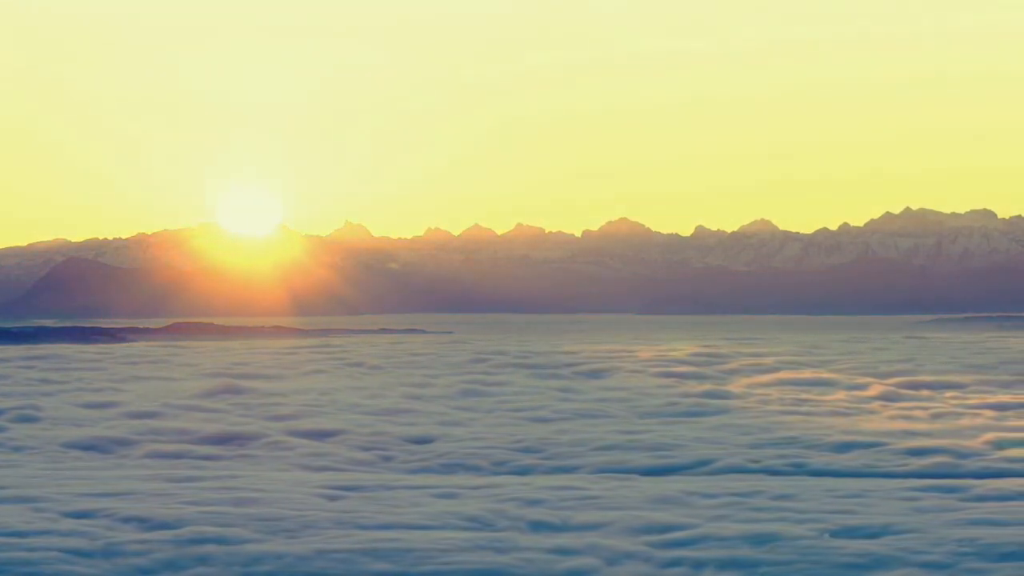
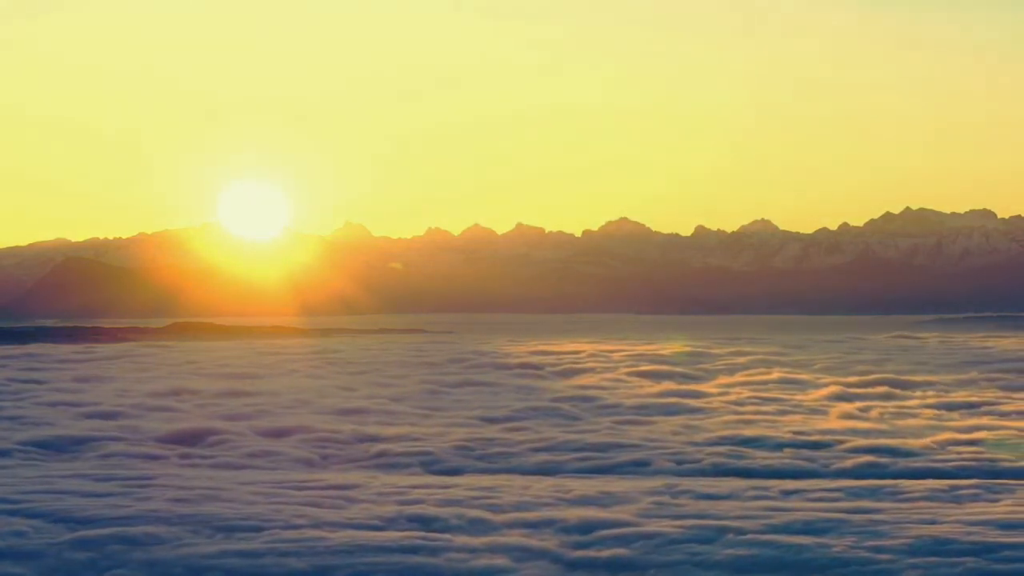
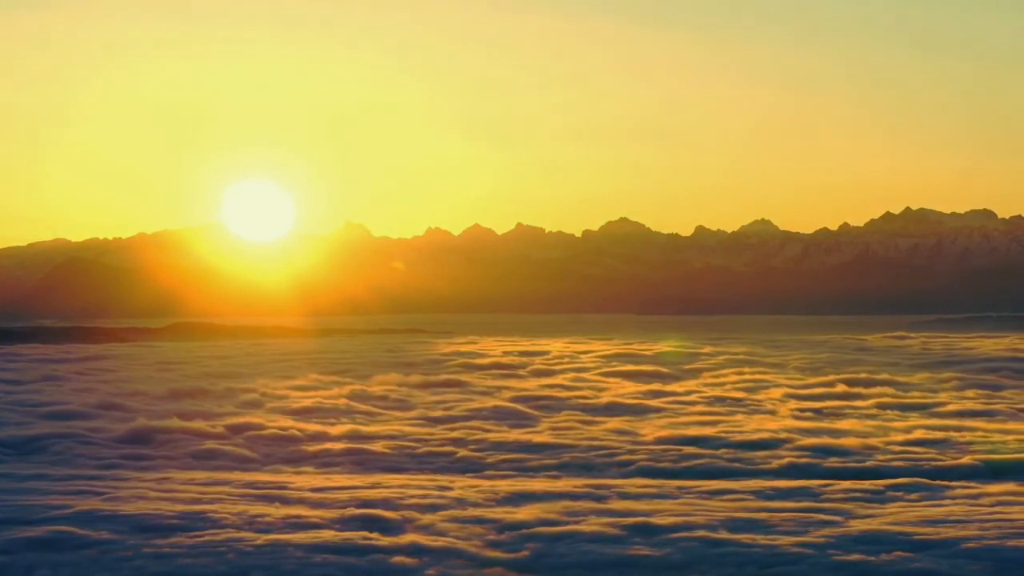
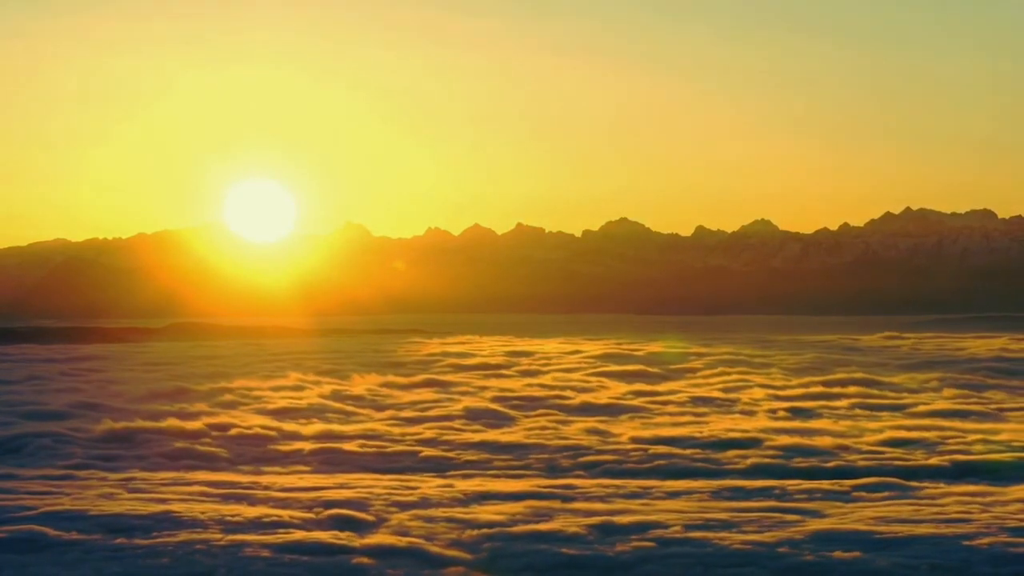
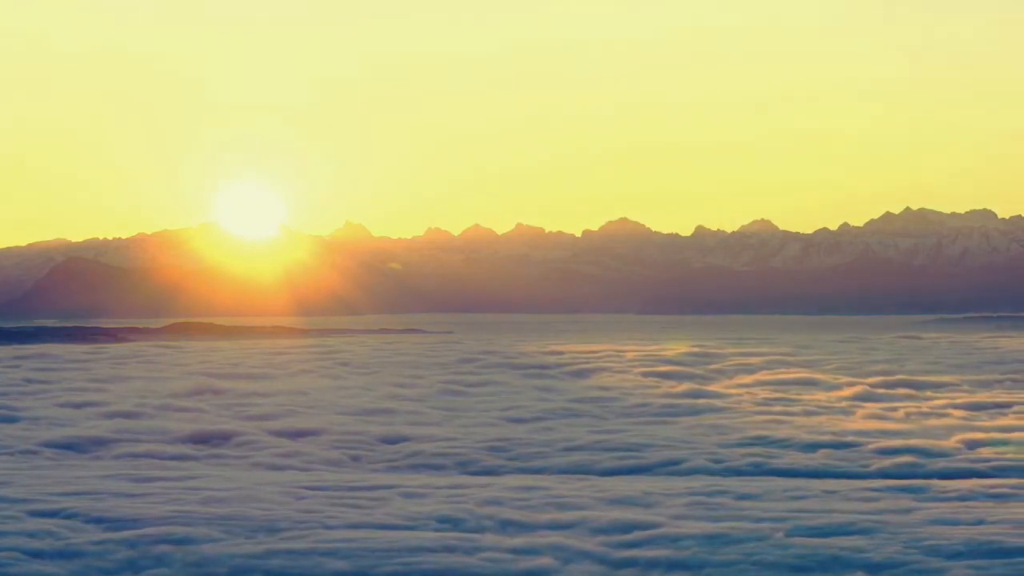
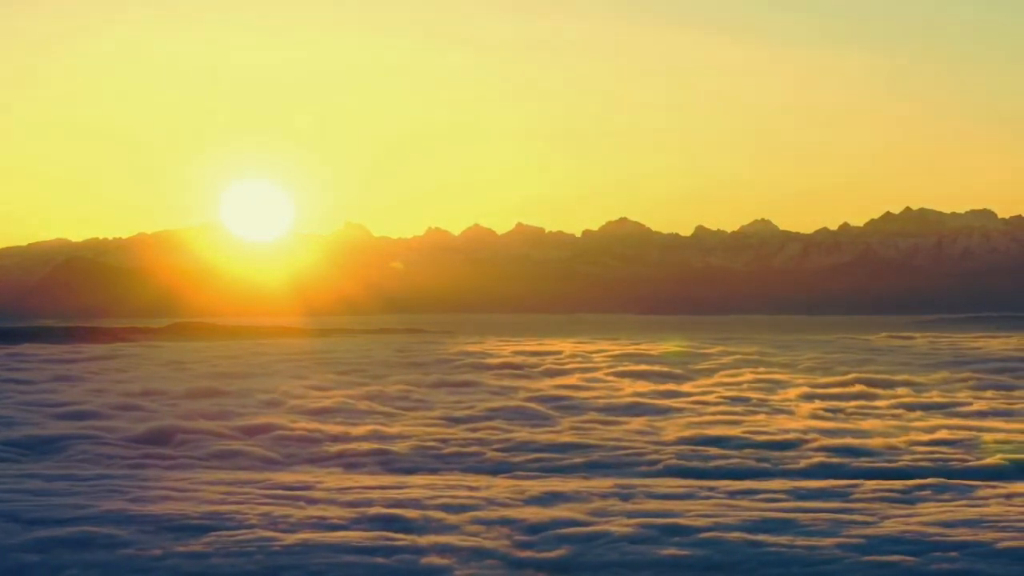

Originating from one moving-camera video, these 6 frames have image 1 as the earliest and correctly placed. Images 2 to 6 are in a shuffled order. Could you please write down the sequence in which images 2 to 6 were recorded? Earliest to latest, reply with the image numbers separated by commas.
5, 2, 6, 3, 4
